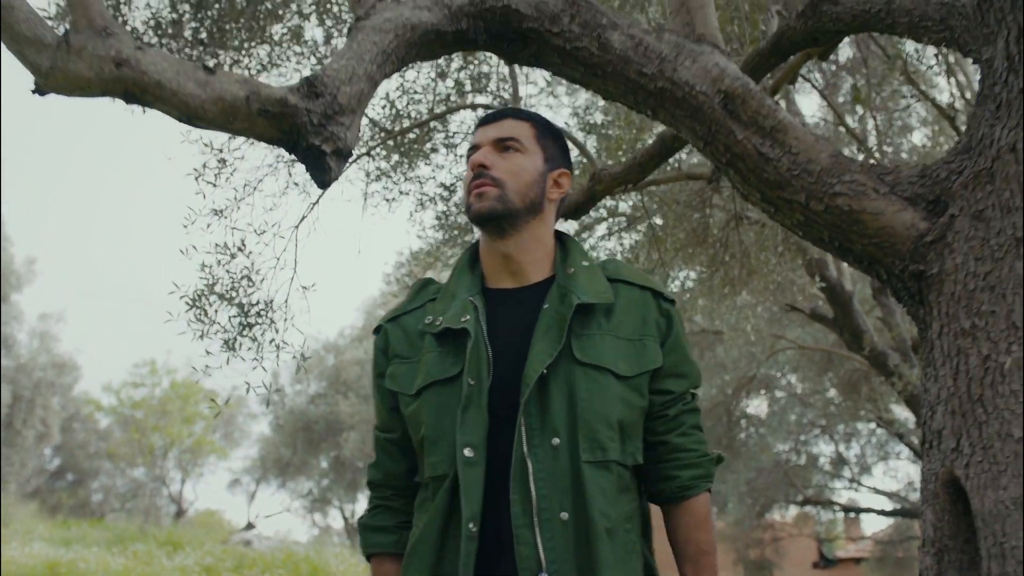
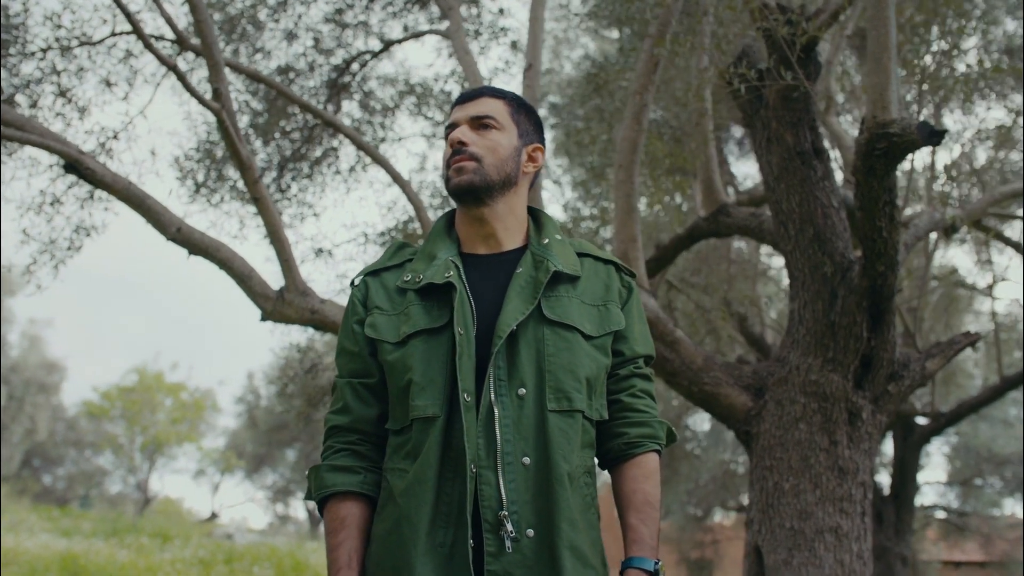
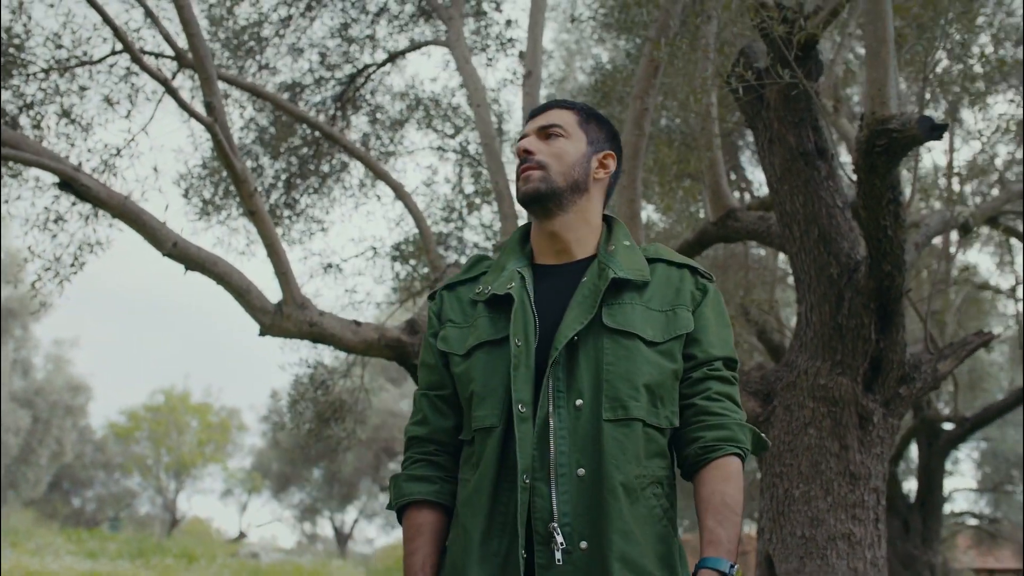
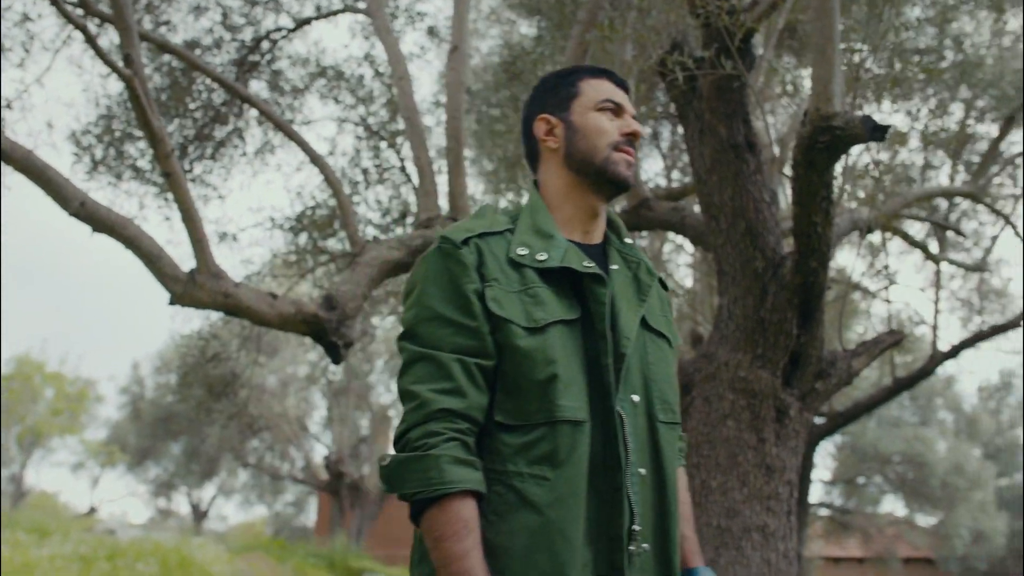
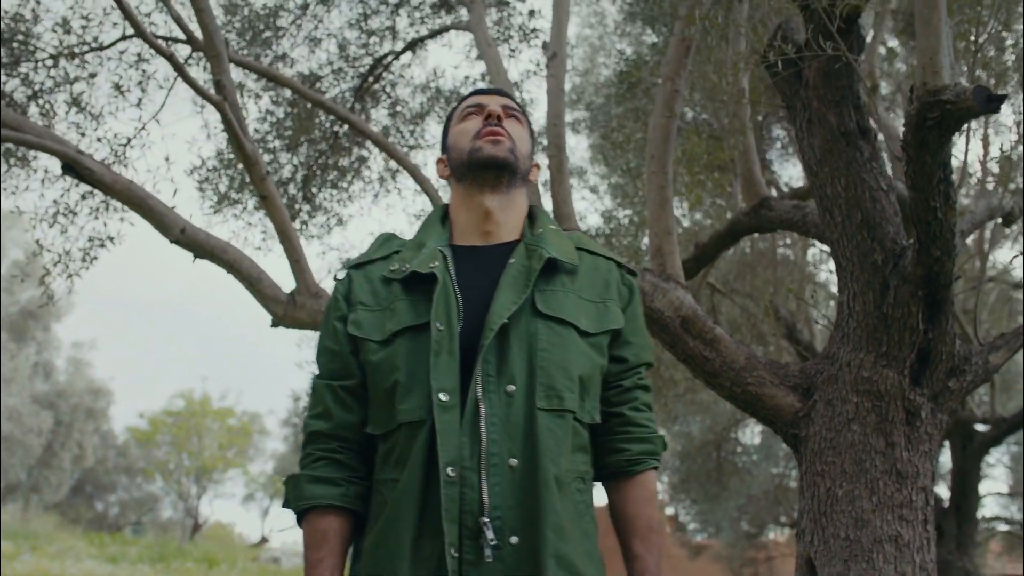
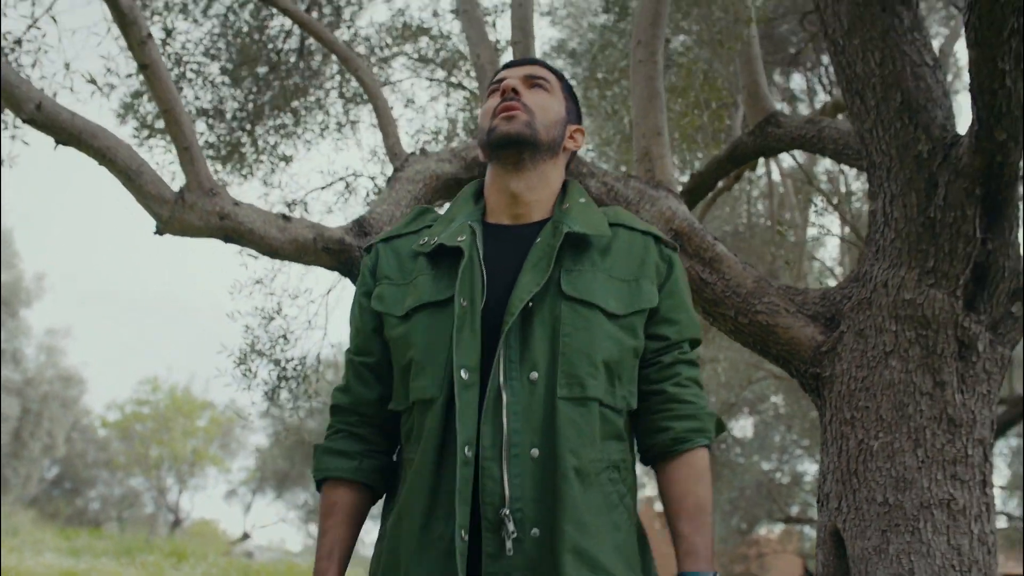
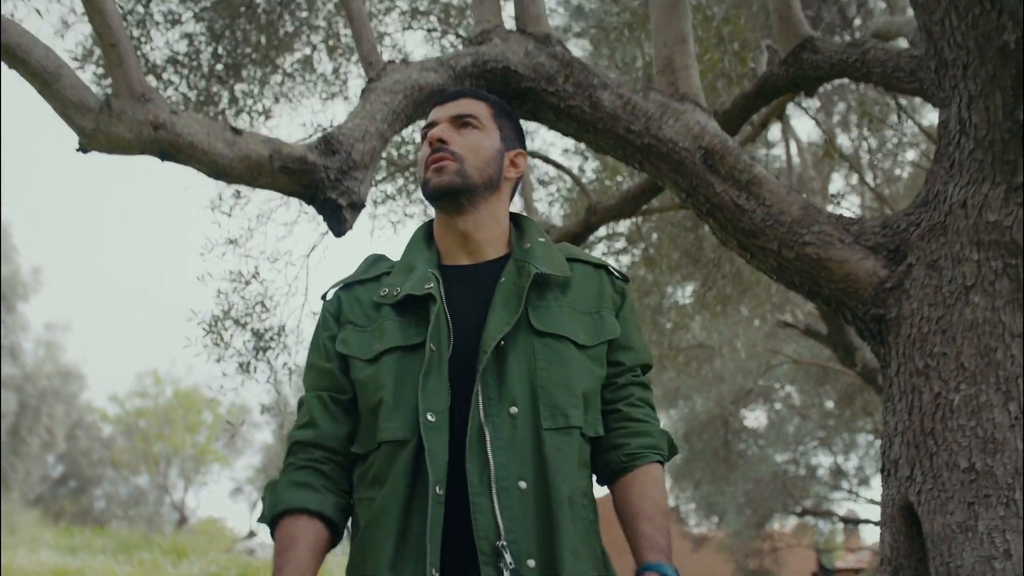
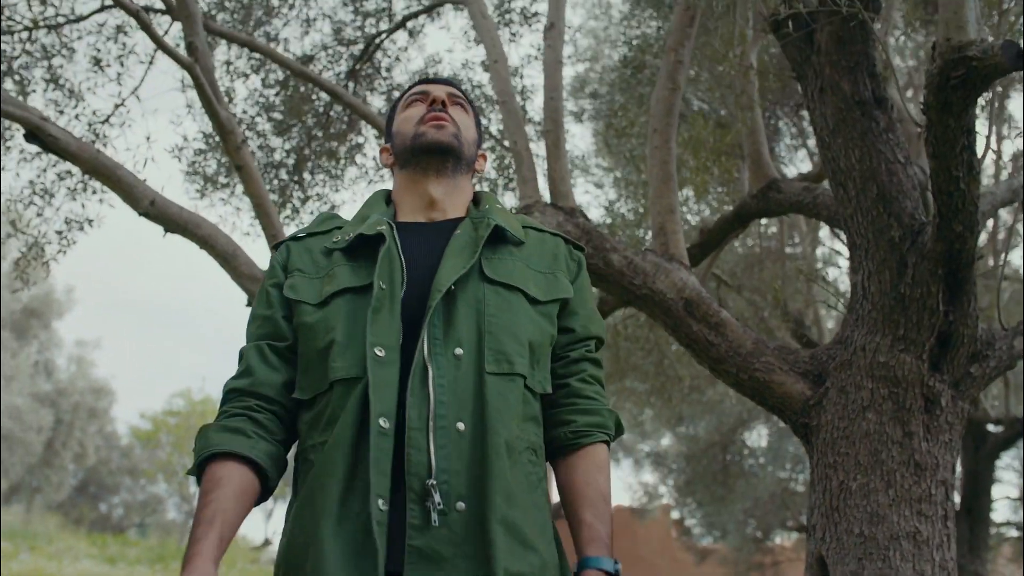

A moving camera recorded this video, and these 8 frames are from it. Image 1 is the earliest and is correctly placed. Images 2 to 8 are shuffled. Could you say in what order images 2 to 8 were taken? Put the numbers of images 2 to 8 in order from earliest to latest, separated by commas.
7, 6, 8, 5, 3, 2, 4
